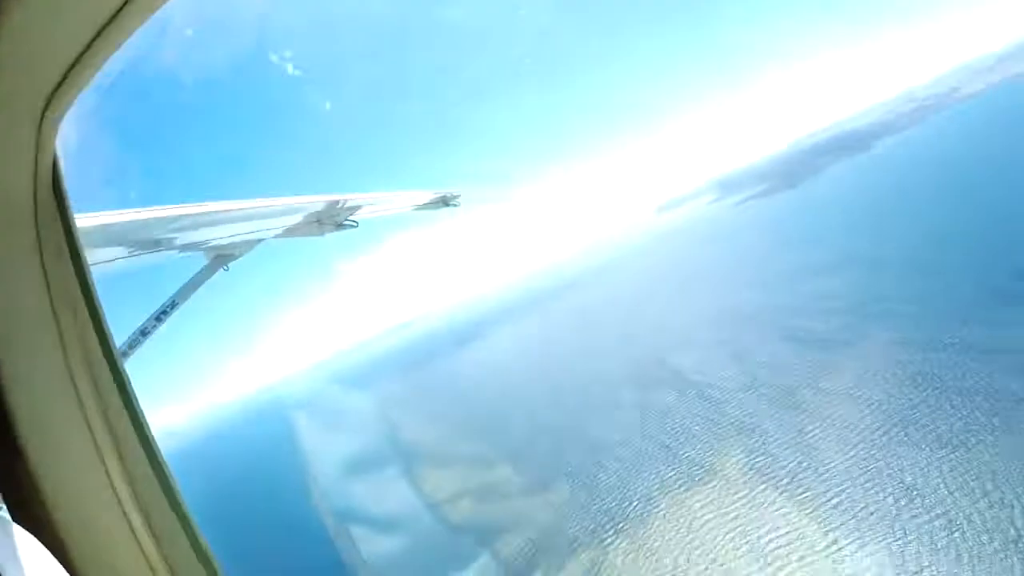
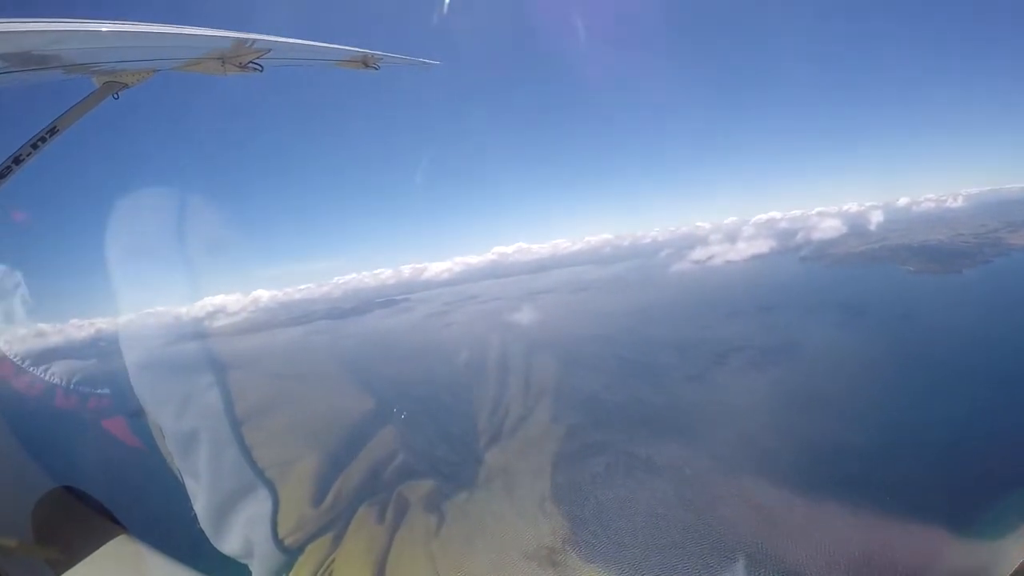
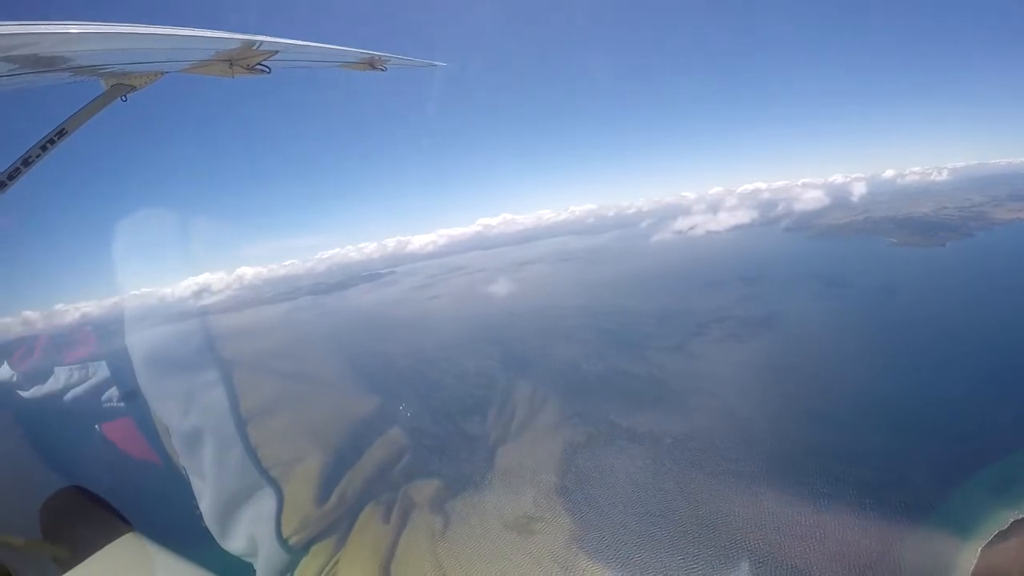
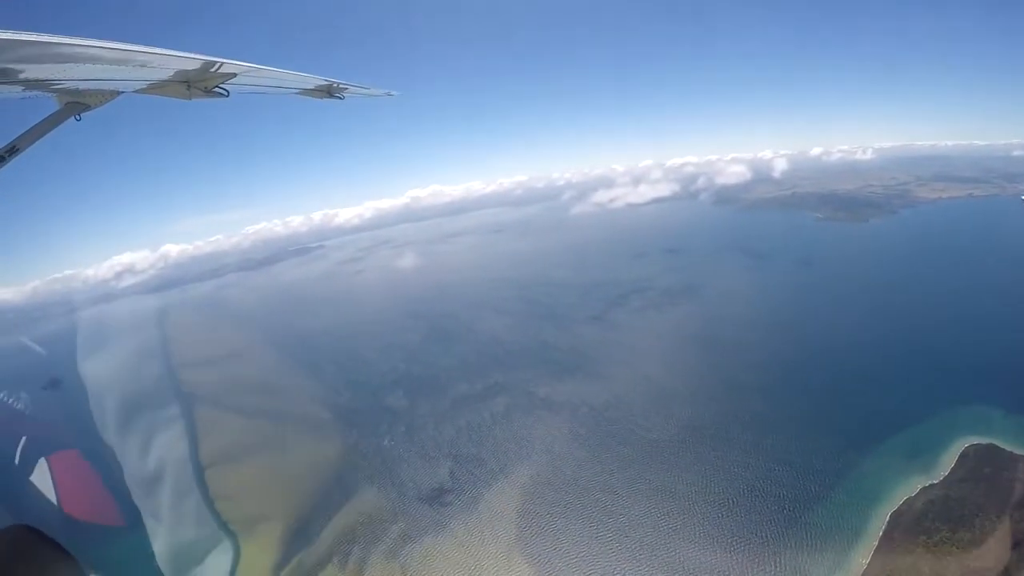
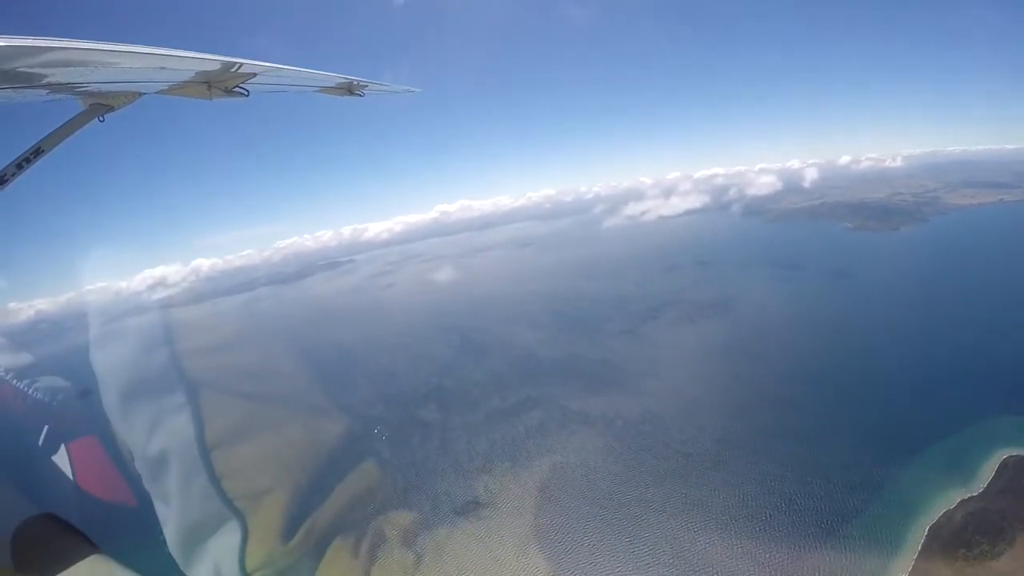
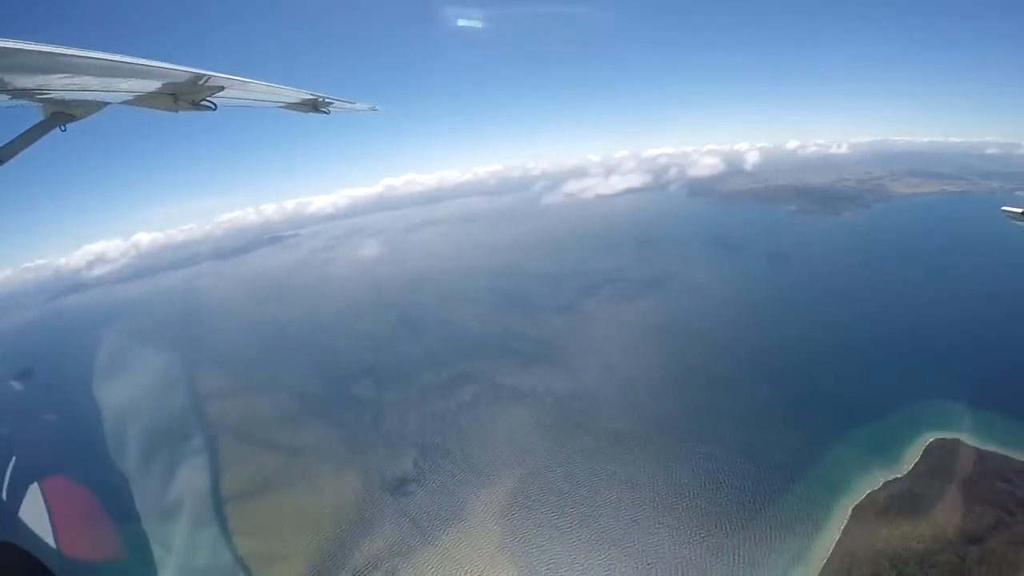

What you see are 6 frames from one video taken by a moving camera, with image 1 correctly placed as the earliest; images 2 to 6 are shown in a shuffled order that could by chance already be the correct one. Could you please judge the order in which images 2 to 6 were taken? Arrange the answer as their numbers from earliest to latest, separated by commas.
6, 4, 5, 3, 2
